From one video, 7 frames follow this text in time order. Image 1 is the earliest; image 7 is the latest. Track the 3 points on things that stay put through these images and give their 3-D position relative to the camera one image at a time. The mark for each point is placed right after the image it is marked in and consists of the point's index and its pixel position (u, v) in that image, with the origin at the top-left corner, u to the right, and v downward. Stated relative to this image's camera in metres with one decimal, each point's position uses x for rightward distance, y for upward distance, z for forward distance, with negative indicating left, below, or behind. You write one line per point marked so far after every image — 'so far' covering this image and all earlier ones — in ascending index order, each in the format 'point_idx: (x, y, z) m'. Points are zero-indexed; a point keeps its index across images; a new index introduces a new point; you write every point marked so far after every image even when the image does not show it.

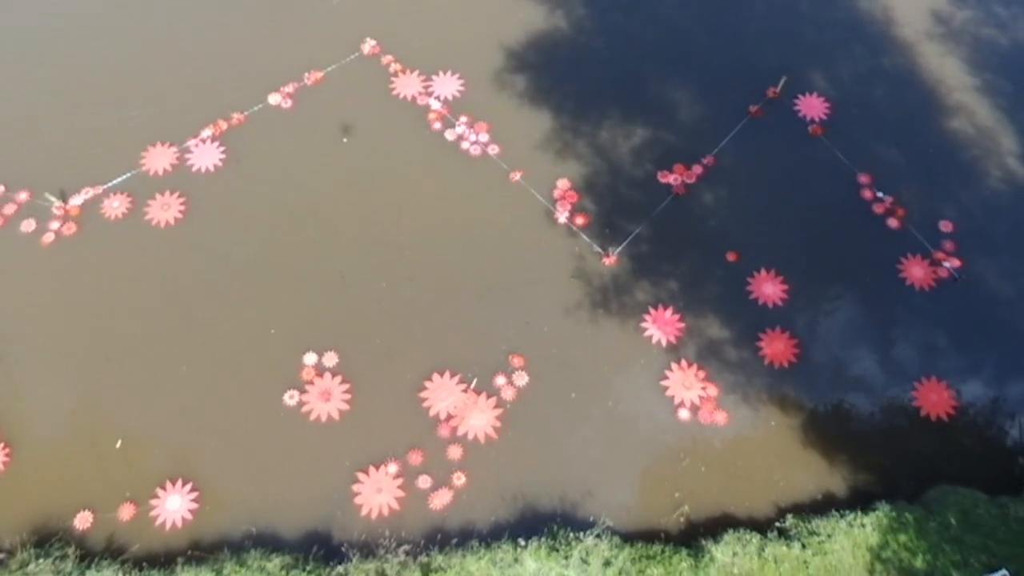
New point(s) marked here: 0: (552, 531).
0: (+0.2, -1.0, +3.4) m
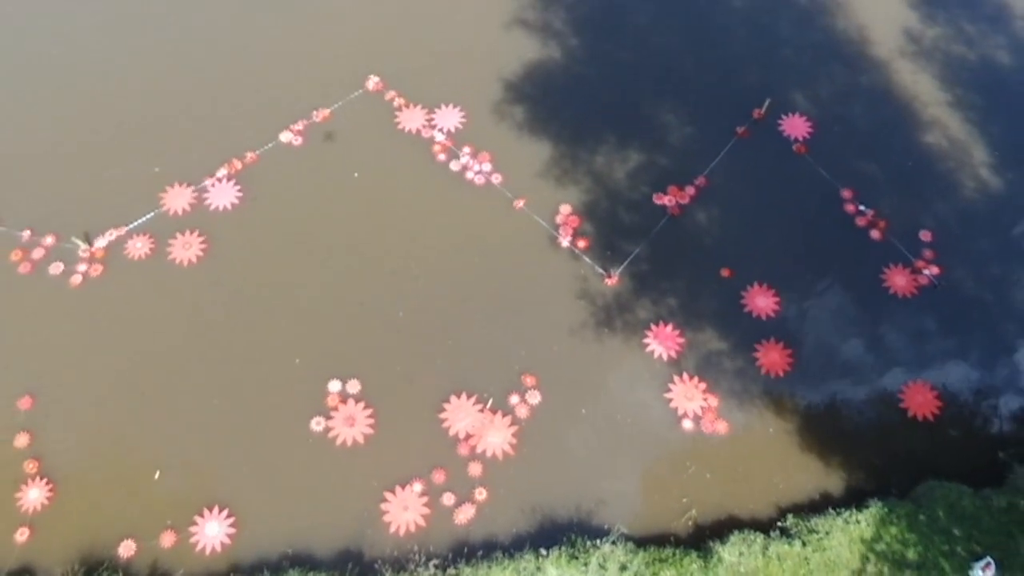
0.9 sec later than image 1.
0: (+0.2, -1.1, +3.7) m
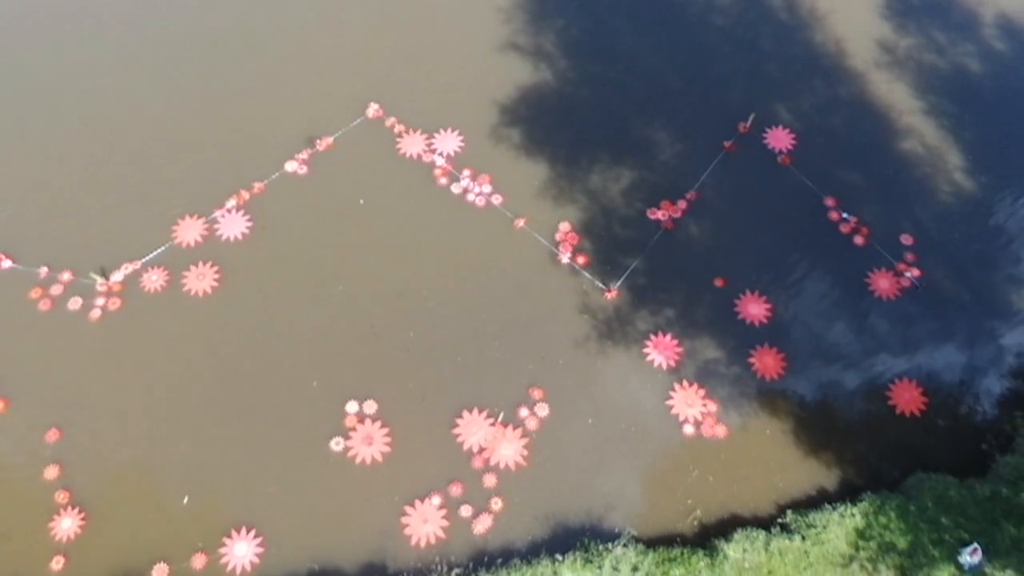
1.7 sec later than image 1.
0: (+0.3, -1.2, +3.9) m
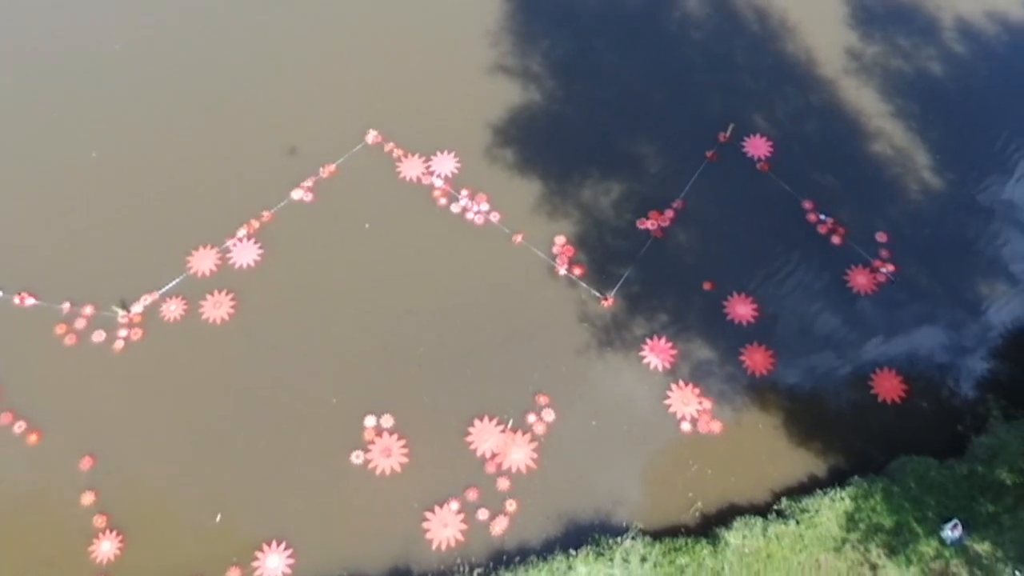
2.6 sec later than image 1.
0: (+0.4, -1.2, +4.2) m
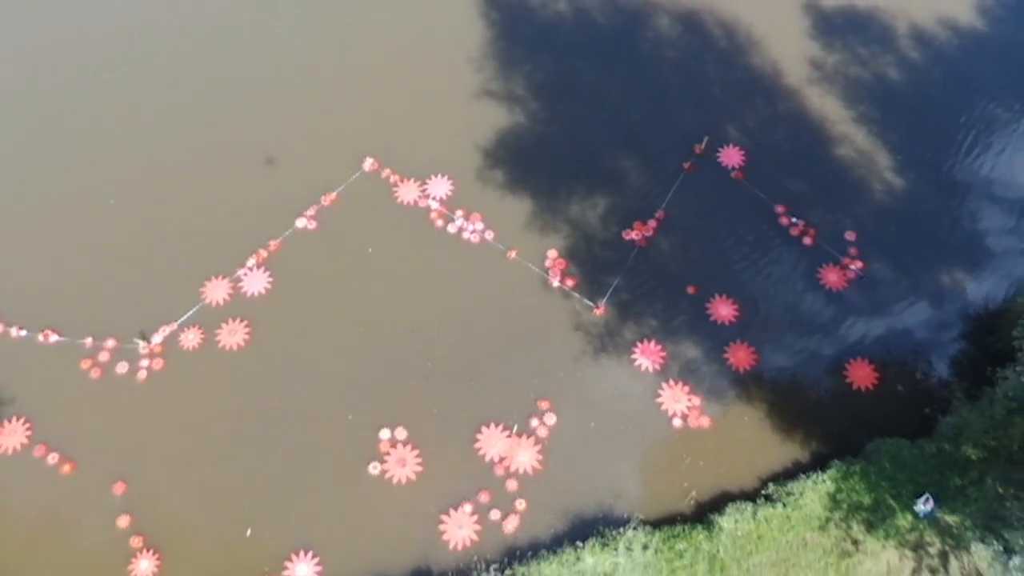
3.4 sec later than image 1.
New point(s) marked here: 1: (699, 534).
0: (+0.5, -1.3, +4.5) m
1: (+1.0, -1.3, +4.4) m
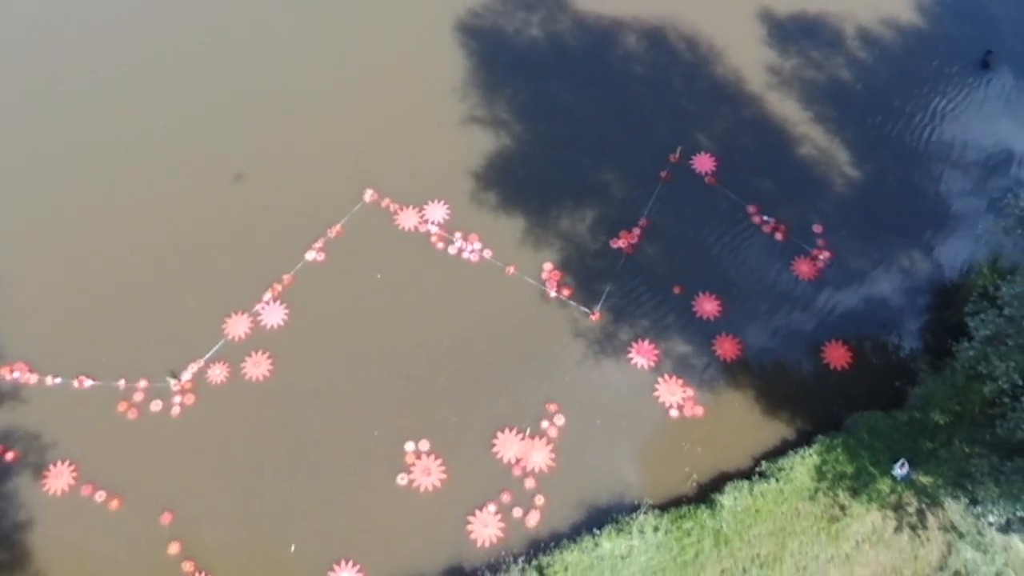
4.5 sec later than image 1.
0: (+0.6, -1.3, +5.0) m
1: (+1.1, -1.3, +4.8) m
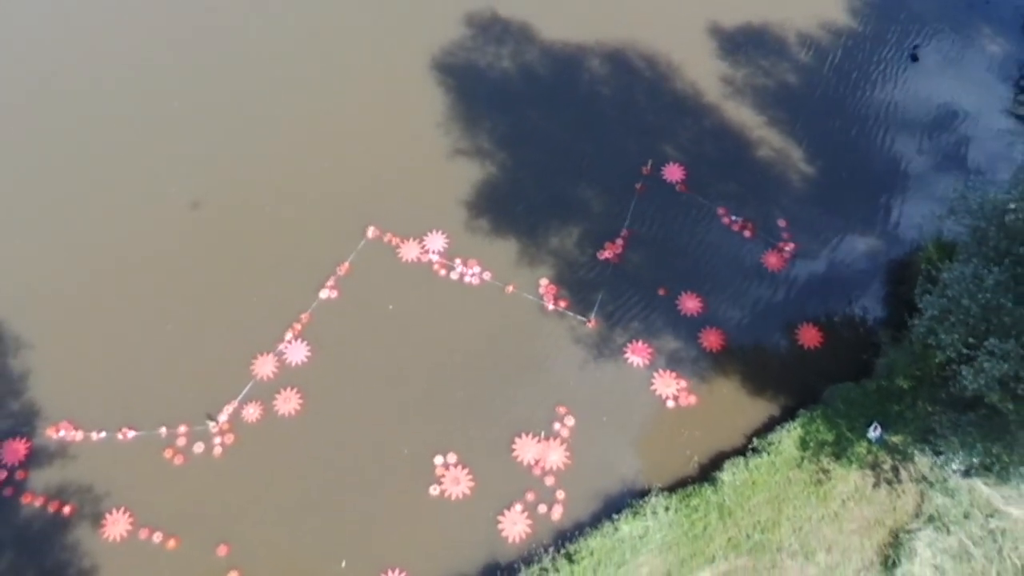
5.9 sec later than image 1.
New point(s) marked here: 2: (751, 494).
0: (+0.8, -1.4, +5.6) m
1: (+1.3, -1.3, +5.5) m
2: (+1.5, -1.3, +5.4) m
